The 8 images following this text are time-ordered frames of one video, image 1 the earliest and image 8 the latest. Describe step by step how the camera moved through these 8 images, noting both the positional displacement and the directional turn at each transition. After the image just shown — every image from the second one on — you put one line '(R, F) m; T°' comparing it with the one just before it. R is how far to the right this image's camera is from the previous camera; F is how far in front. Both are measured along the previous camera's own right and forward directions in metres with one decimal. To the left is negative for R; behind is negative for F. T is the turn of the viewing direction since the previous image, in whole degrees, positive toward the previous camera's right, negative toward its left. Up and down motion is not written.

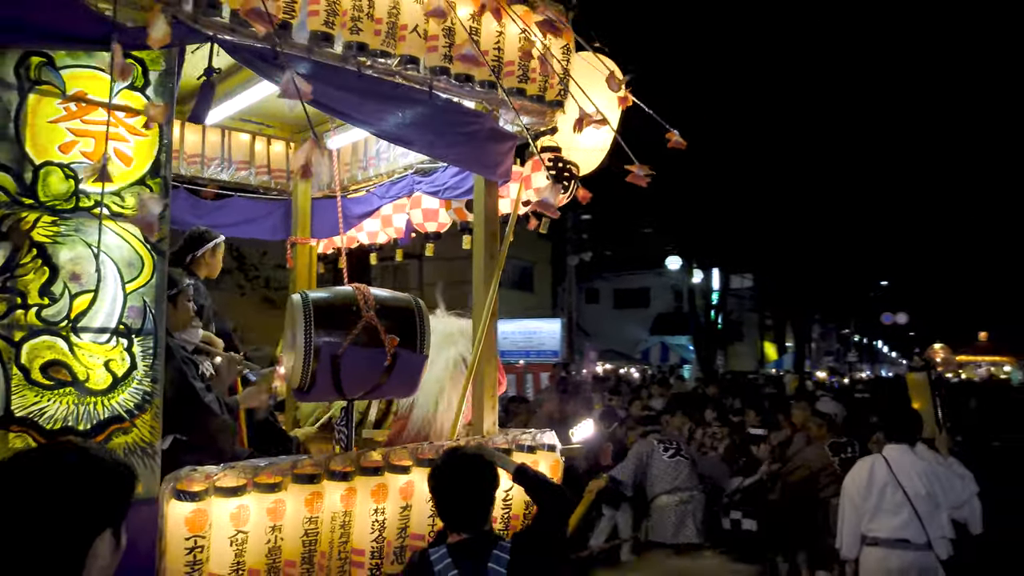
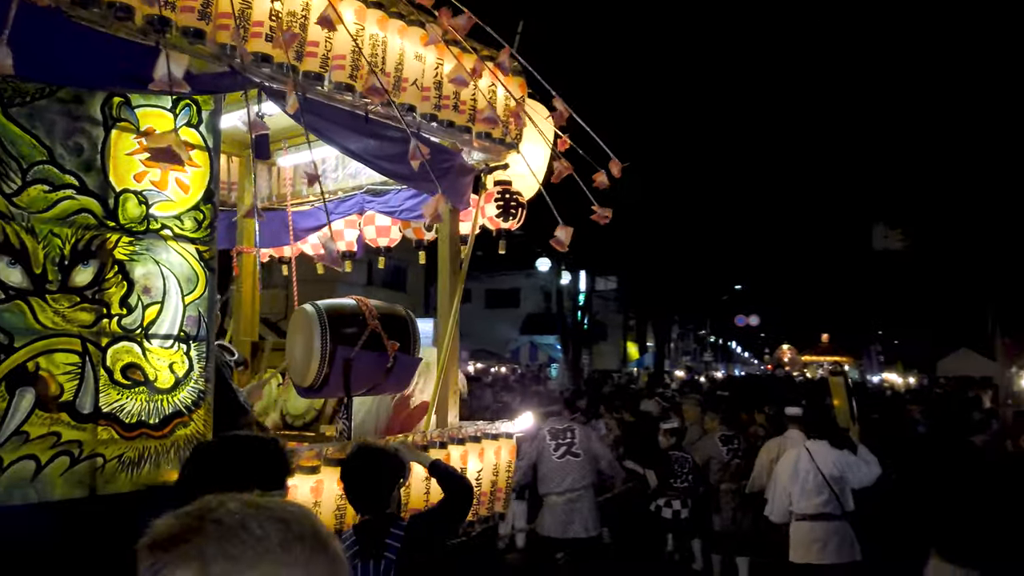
(-0.9, -0.9) m; +9°
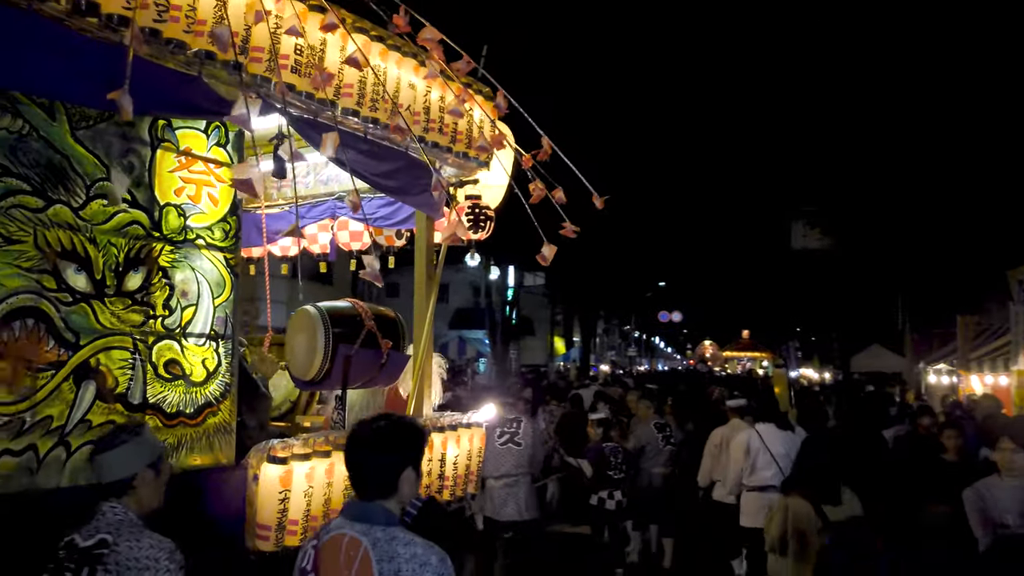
(-0.5, -0.7) m; +5°
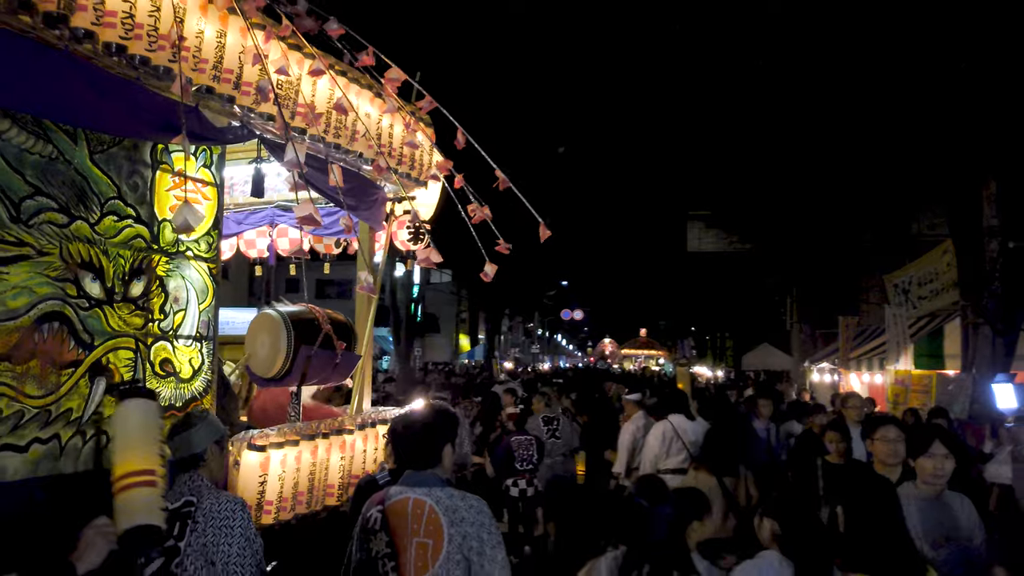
(-0.4, -0.9) m; +7°
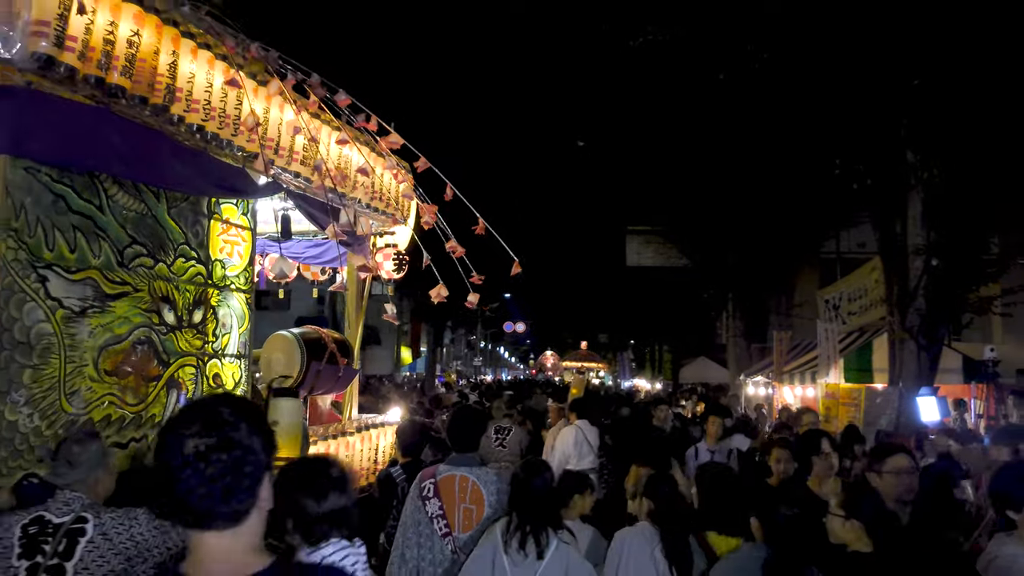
(-0.4, -1.4) m; +4°
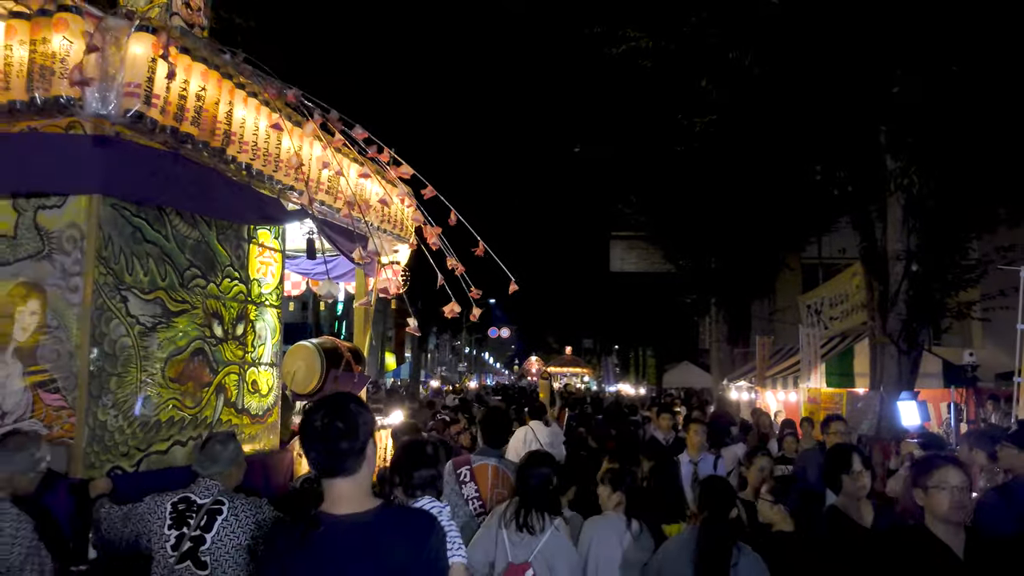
(-0.2, -0.9) m; +1°
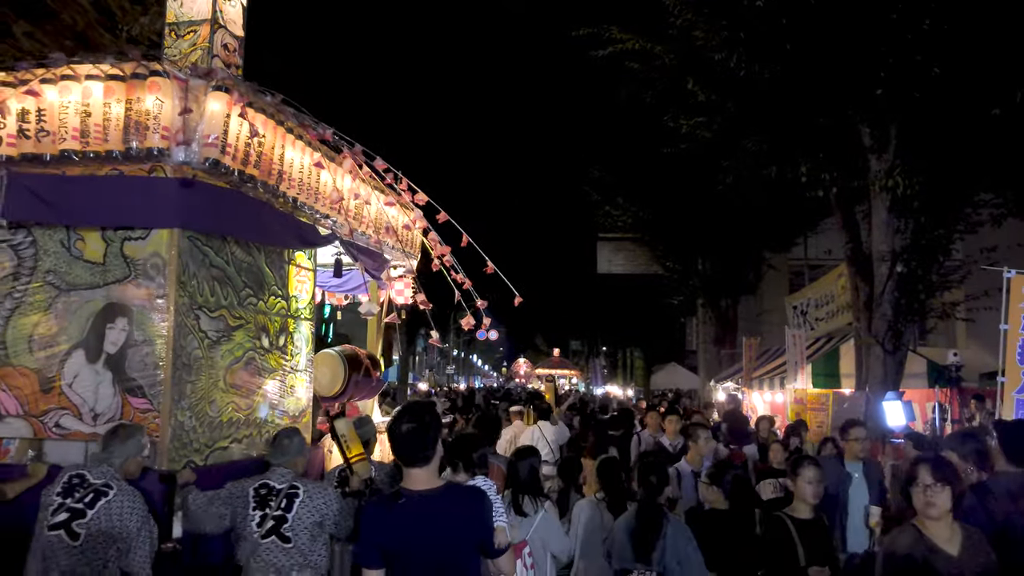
(-0.3, -1.0) m; +1°
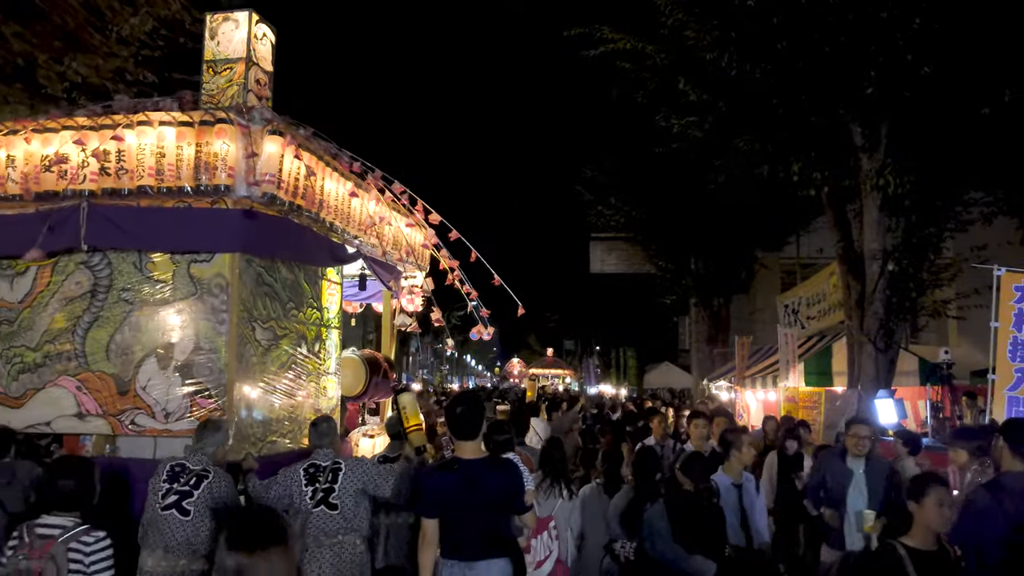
(-0.2, -1.1) m; +1°
